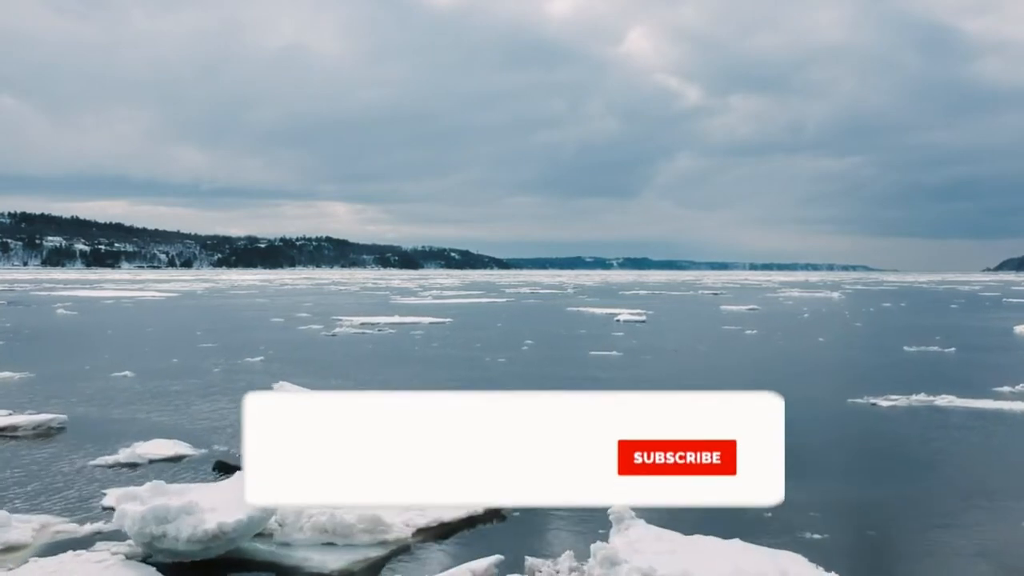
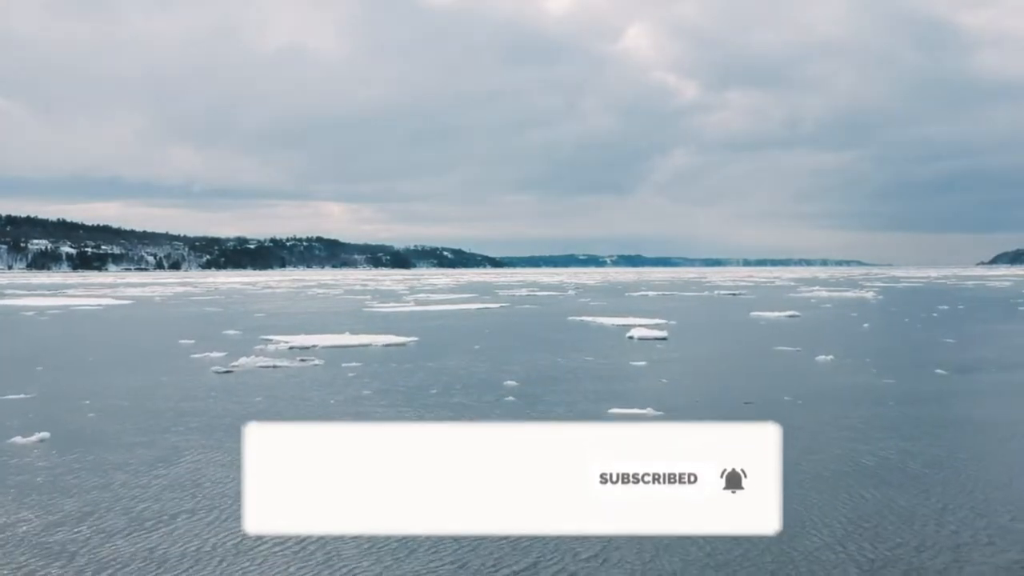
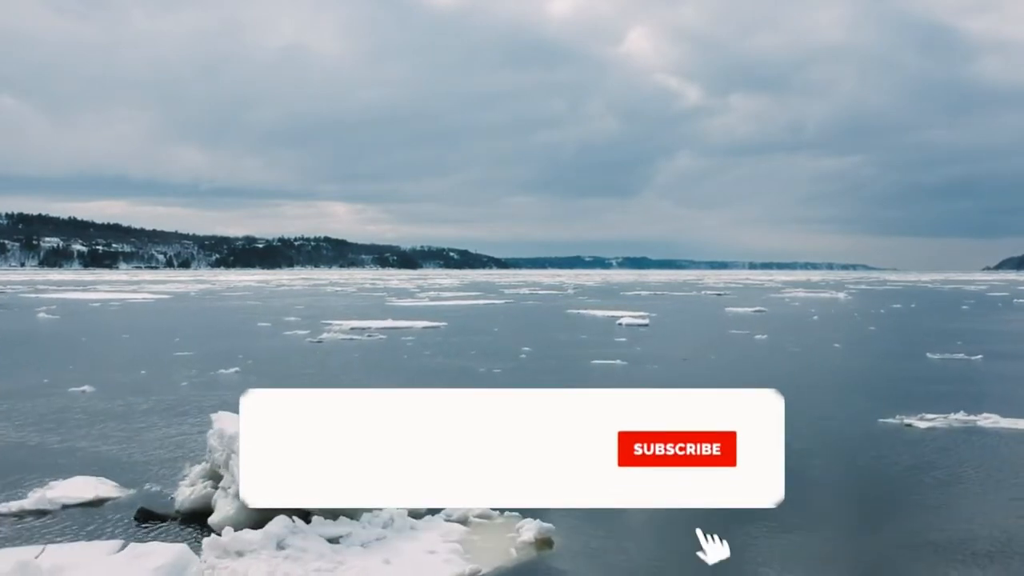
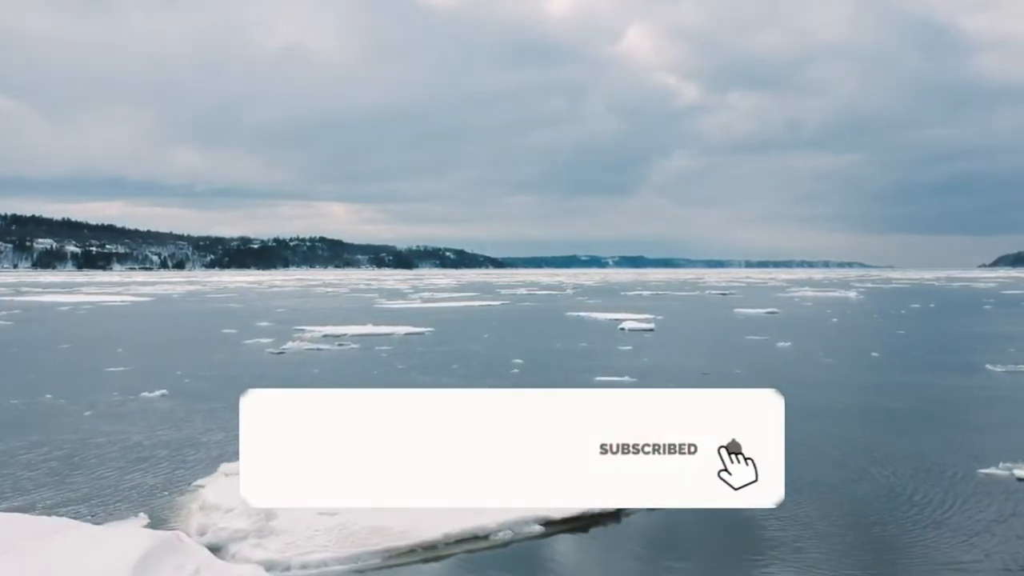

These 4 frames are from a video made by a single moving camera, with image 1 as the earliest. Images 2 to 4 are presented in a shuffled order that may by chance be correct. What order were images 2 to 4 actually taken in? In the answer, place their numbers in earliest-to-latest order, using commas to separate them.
3, 4, 2
